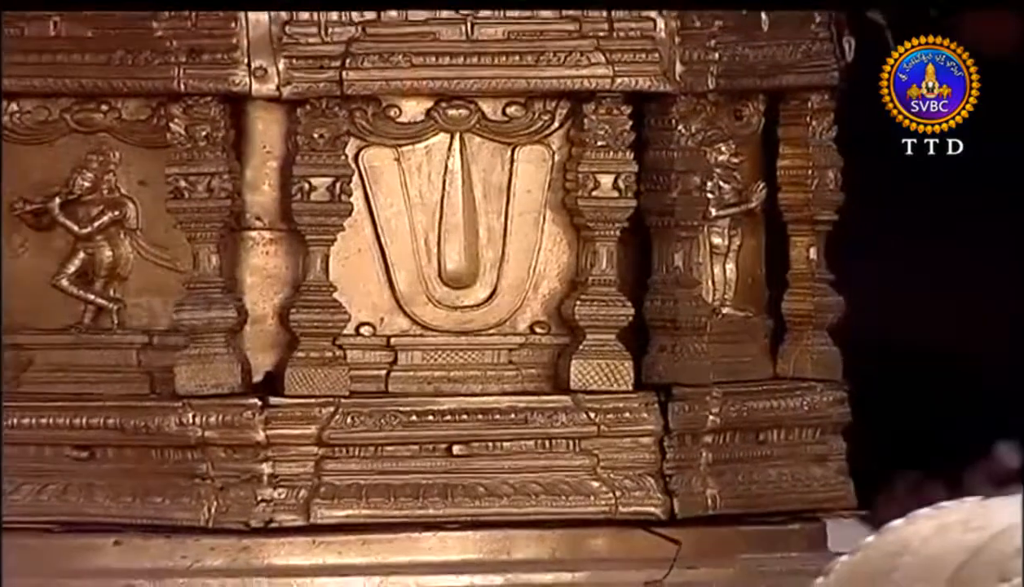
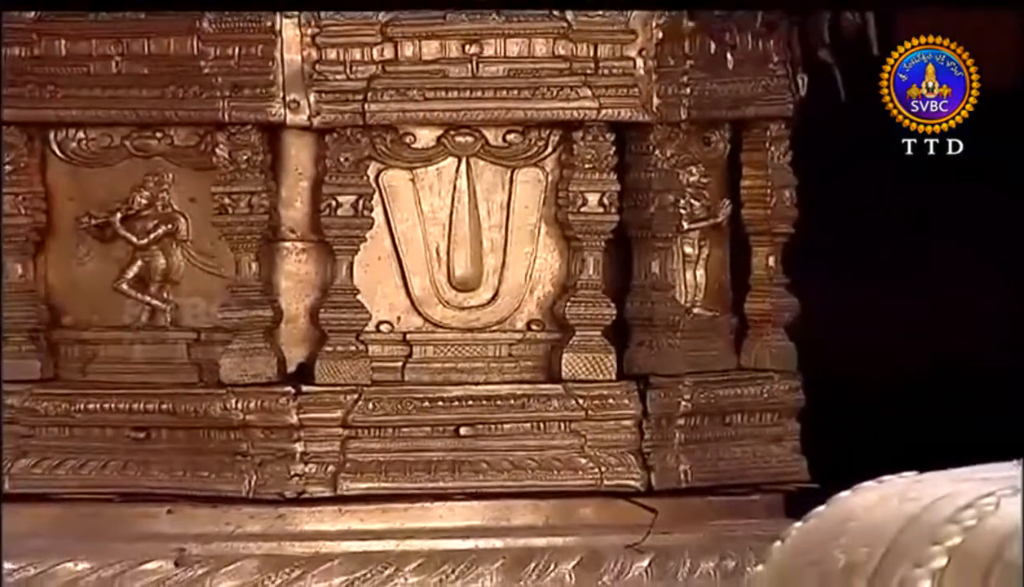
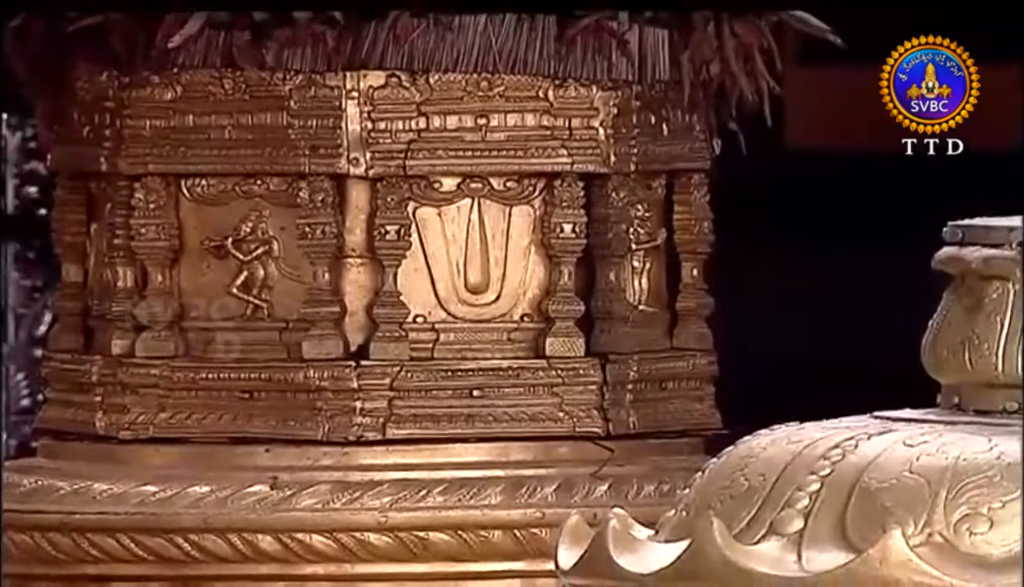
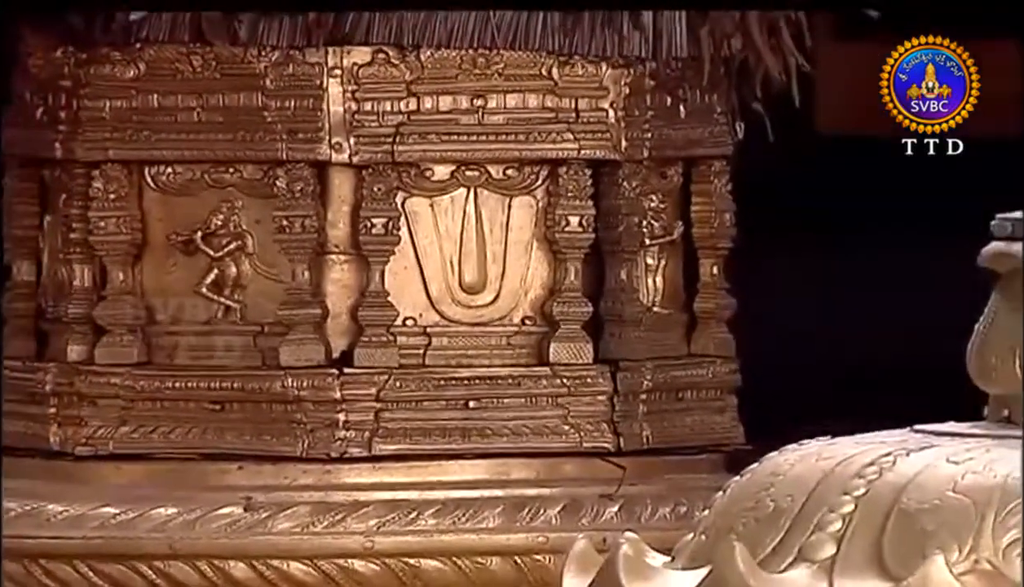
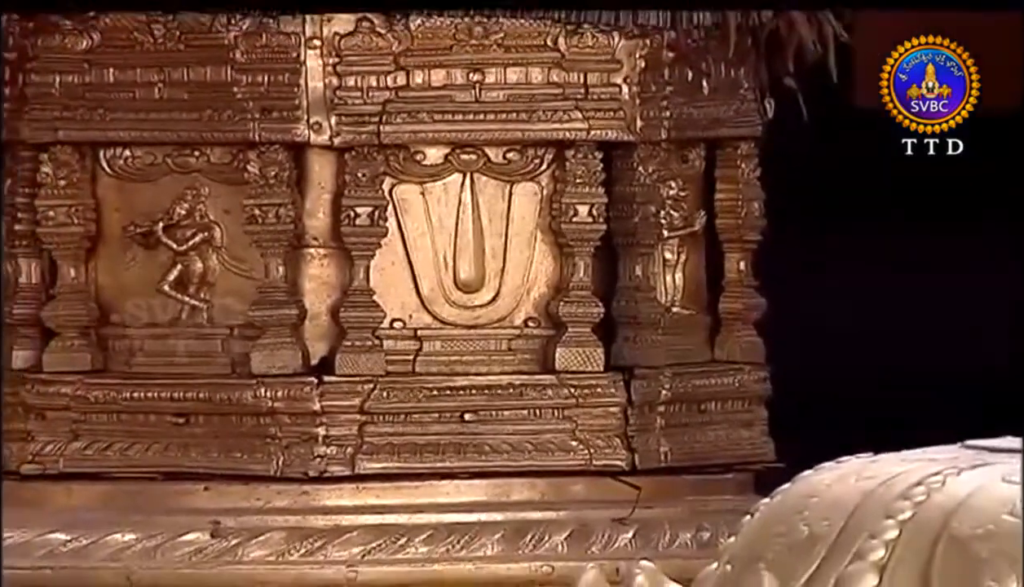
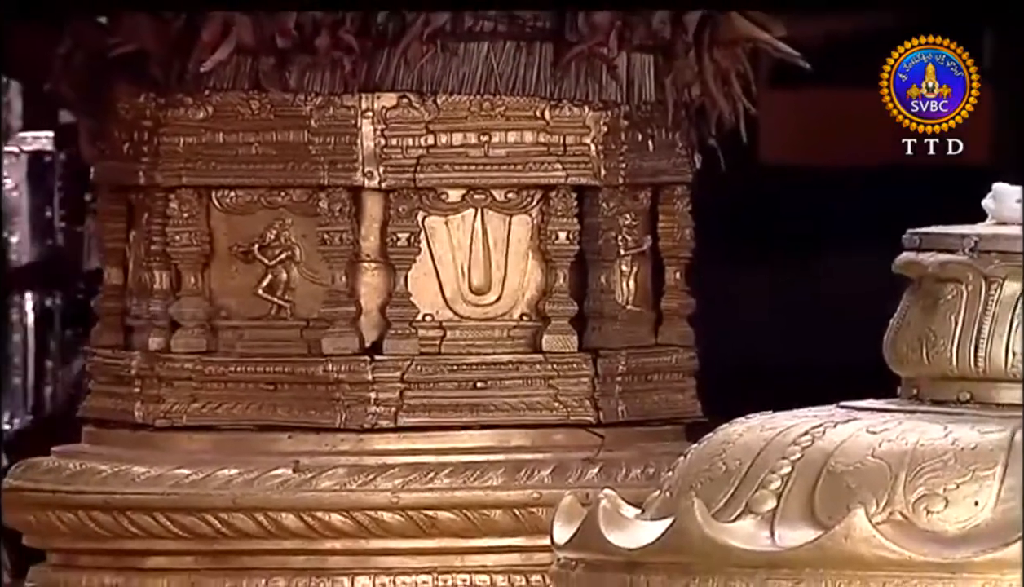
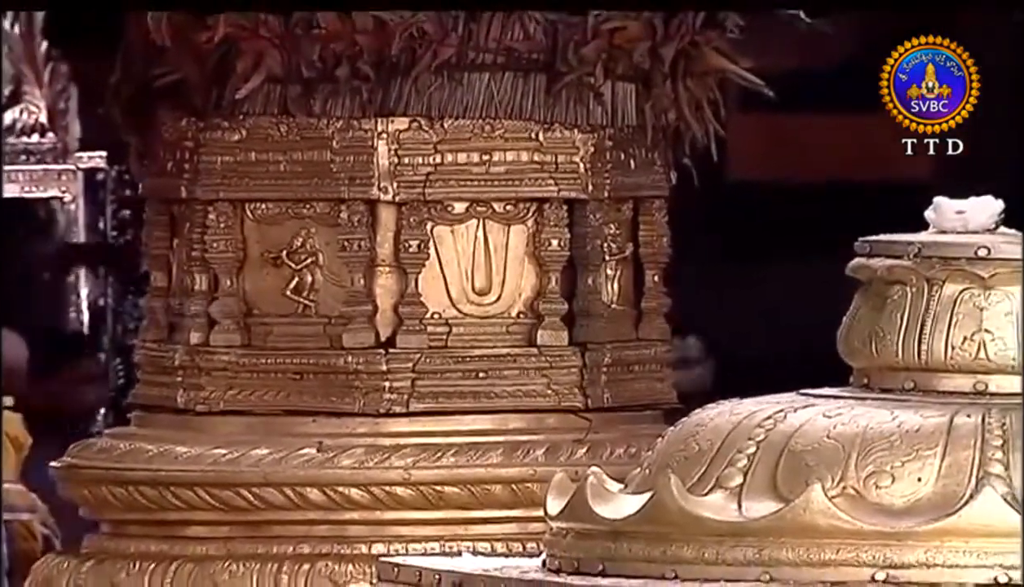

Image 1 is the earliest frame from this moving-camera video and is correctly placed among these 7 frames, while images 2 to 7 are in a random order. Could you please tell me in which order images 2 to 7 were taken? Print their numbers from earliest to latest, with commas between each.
2, 5, 4, 3, 6, 7
